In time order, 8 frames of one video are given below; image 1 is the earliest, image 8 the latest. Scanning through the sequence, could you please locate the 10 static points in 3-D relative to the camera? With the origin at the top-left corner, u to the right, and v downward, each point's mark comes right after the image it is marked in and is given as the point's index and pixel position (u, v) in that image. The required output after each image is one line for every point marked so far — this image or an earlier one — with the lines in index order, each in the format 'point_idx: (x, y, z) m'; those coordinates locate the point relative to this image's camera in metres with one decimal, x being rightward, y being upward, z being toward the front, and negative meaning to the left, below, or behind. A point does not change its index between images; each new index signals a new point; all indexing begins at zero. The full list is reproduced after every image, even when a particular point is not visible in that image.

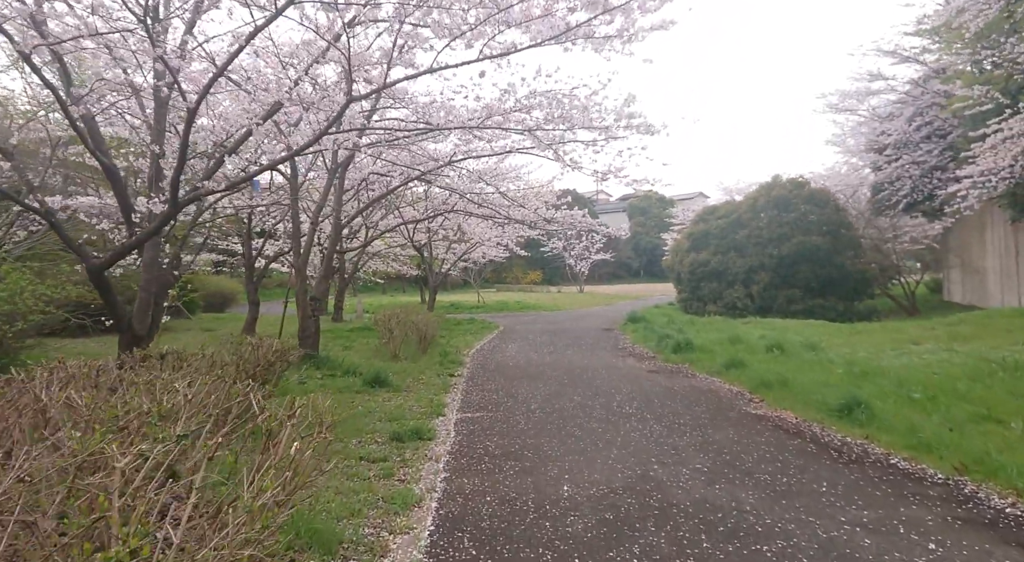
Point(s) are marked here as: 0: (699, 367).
0: (+2.8, -1.3, +9.5) m
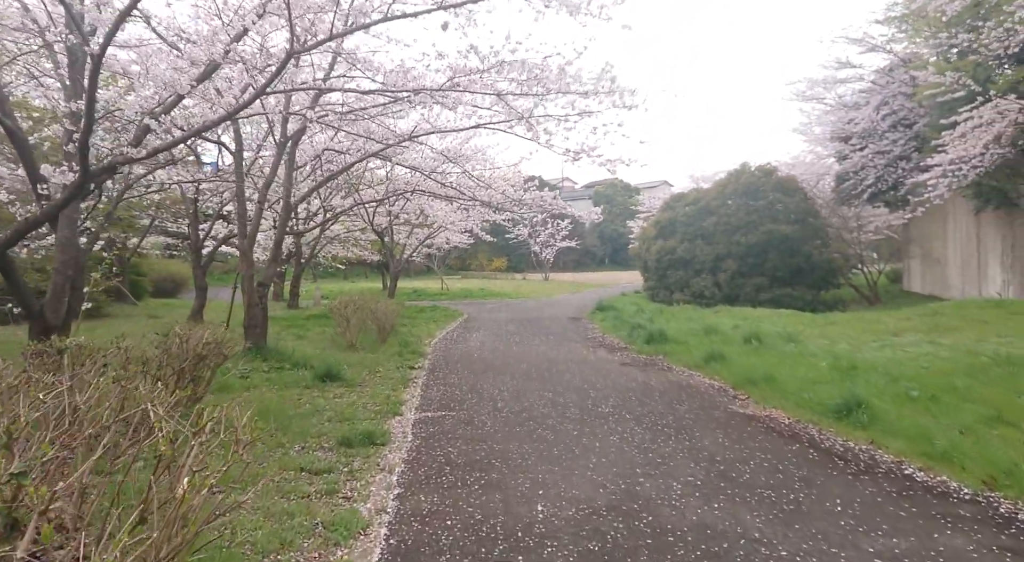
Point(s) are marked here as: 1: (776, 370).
0: (+2.3, -1.1, +8.9) m
1: (+3.1, -1.0, +7.4) m
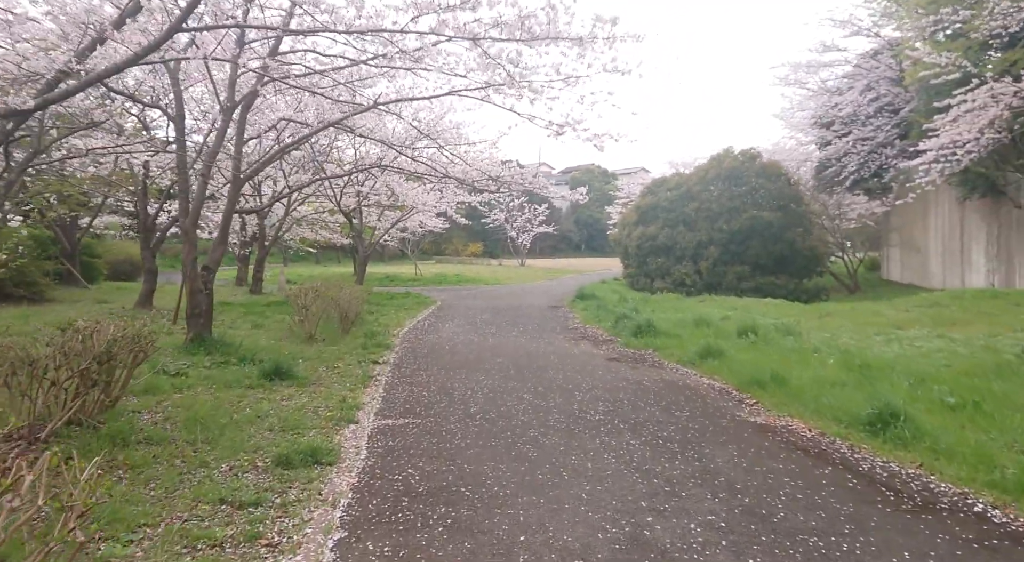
0: (+2.0, -0.9, +8.2) m
1: (+2.8, -0.9, +6.7) m
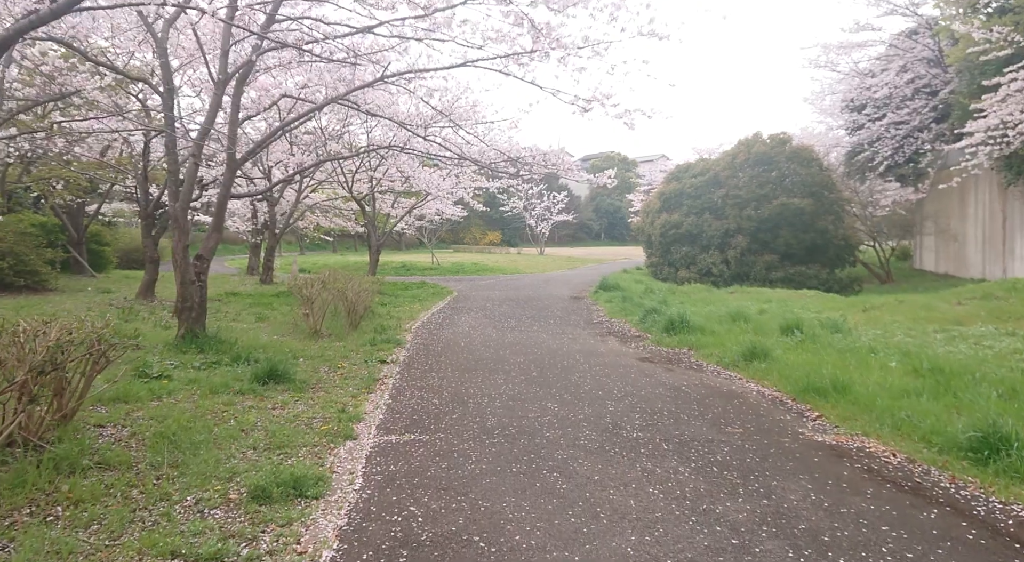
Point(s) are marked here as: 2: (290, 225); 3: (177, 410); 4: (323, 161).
0: (+2.2, -0.9, +7.3) m
1: (+3.0, -0.9, +5.8) m
2: (-6.5, +1.7, +18.7) m
3: (-2.6, -1.0, +4.9) m
4: (-3.2, +2.0, +10.9) m
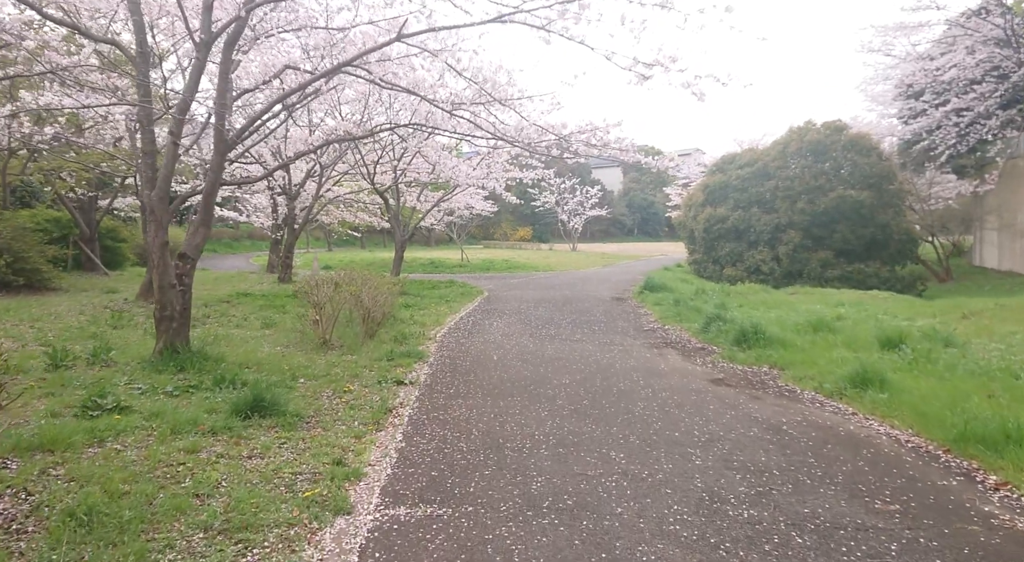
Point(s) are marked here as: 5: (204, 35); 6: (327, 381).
0: (+2.6, -0.9, +5.9) m
1: (+3.4, -0.9, +4.4) m
2: (-5.6, +1.7, +17.6) m
3: (-2.3, -1.0, +3.6) m
4: (-2.7, +2.0, +9.7) m
5: (-2.9, +2.3, +6.0) m
6: (-1.8, -1.0, +6.3) m
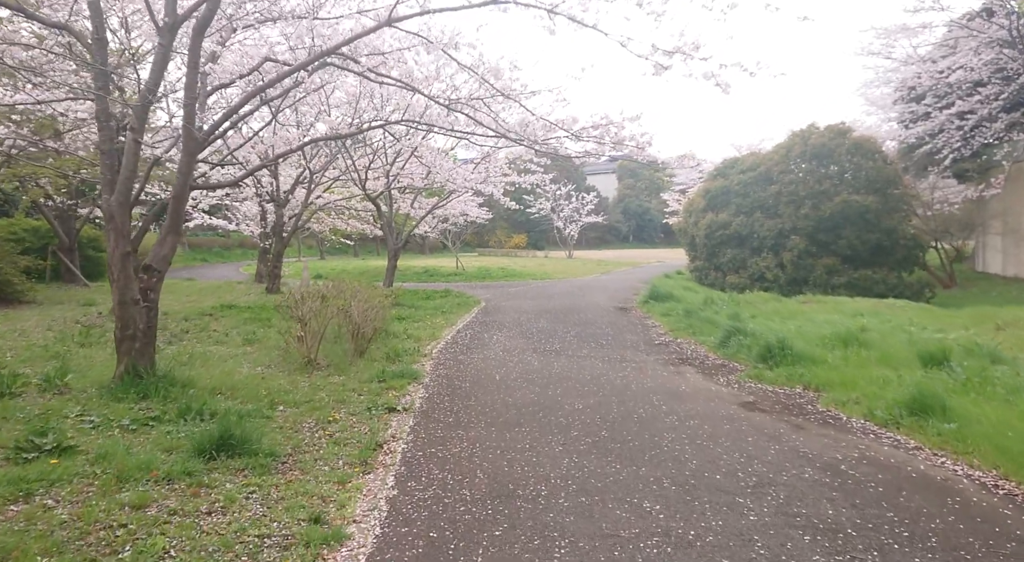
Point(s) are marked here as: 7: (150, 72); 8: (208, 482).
0: (+2.7, -1.0, +5.2) m
1: (+3.5, -1.0, +3.7) m
2: (-5.7, +1.4, +16.9) m
3: (-2.2, -1.1, +2.9) m
4: (-2.6, +1.9, +9.0) m
5: (-2.9, +2.2, +5.3) m
6: (-1.8, -1.1, +5.6) m
7: (-3.1, +1.8, +5.4) m
8: (-1.8, -1.2, +3.7) m
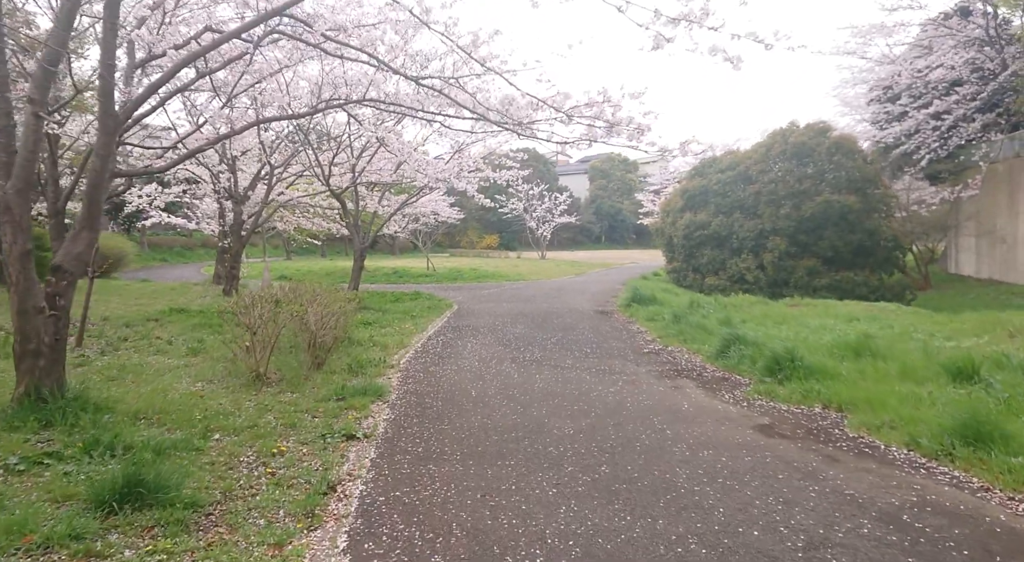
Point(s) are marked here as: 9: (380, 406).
0: (+2.6, -1.0, +4.5) m
1: (+3.4, -1.0, +3.0) m
2: (-6.3, +1.4, +15.8) m
3: (-2.2, -1.2, +2.0) m
4: (-2.9, +1.8, +8.1) m
5: (-3.0, +2.2, +4.4) m
6: (-1.9, -1.1, +4.7) m
7: (-3.2, +1.8, +4.5) m
8: (-1.8, -1.2, +2.8) m
9: (-1.2, -1.1, +5.8) m
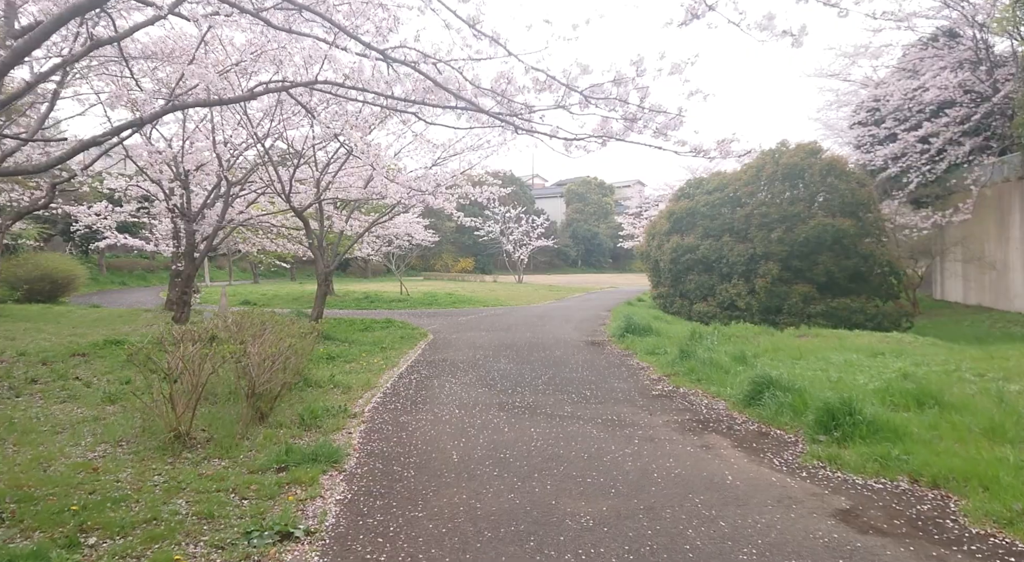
0: (+2.6, -1.2, +3.3) m
1: (+3.4, -1.2, +1.9) m
2: (-6.7, +0.8, +14.3) m
3: (-2.1, -1.3, +0.6) m
4: (-3.1, +1.5, +6.8) m
5: (-3.0, +2.0, +3.1) m
6: (-1.9, -1.3, +3.3) m
7: (-3.2, +1.6, +3.2) m
8: (-1.8, -1.3, +1.5) m
9: (-1.2, -1.4, +4.4) m
